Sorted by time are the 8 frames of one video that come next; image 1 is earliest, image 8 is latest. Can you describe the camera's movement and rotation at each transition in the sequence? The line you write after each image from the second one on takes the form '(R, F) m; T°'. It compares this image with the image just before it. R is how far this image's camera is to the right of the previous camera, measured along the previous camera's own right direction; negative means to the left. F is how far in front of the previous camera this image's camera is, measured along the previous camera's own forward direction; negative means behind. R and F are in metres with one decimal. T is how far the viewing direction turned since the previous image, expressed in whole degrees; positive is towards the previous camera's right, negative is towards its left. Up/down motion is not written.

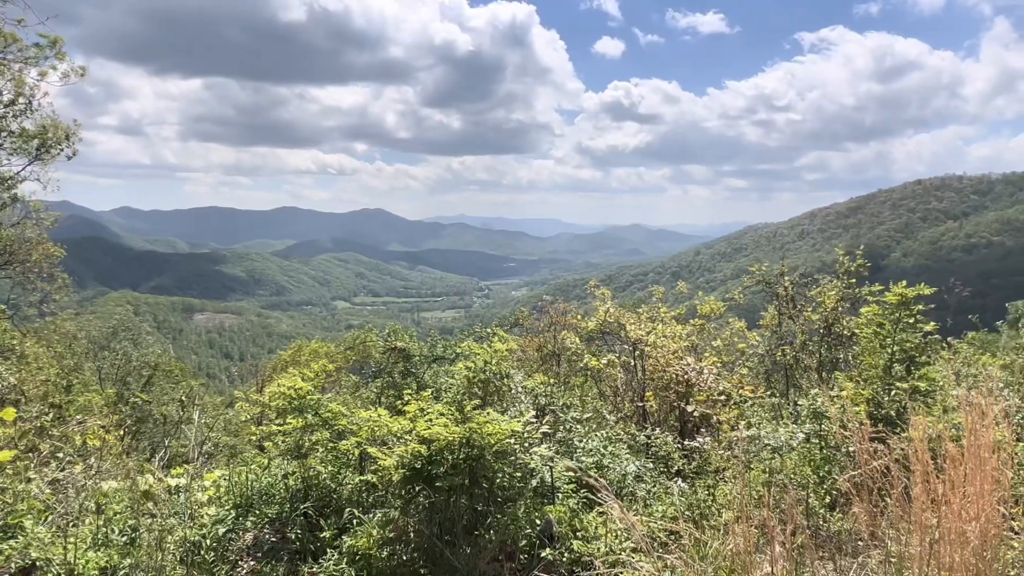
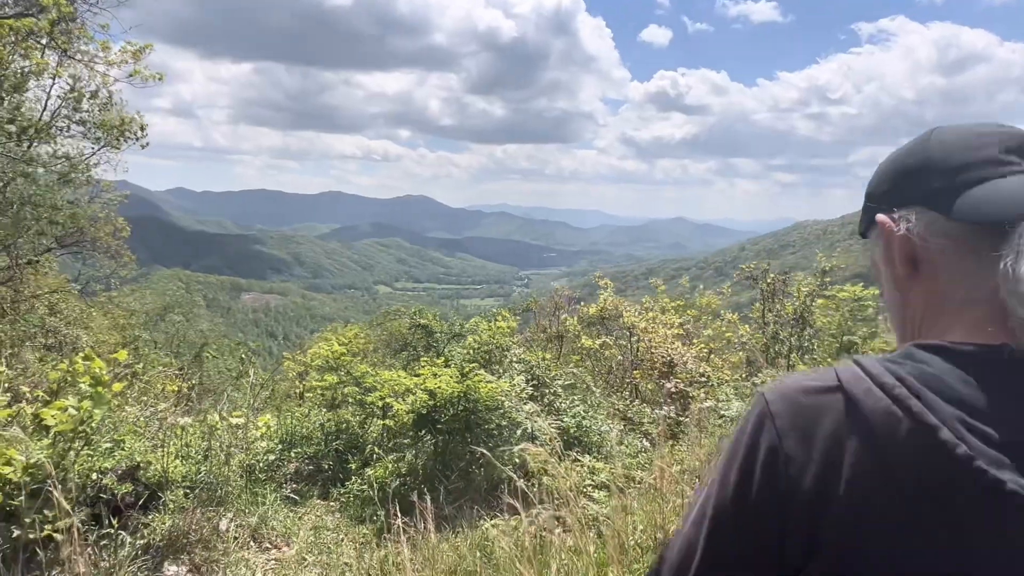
(+0.4, -1.0) m; -3°
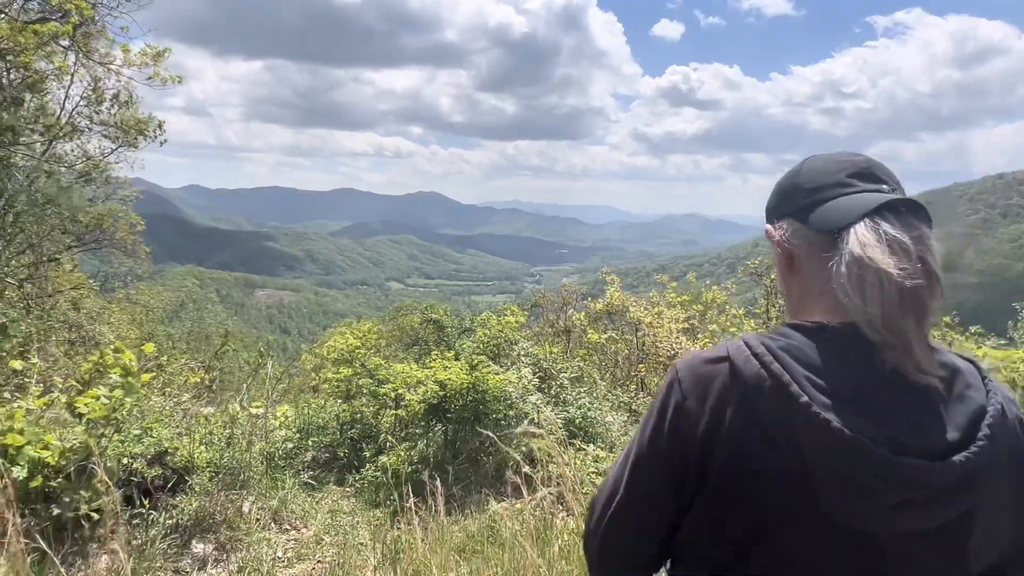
(0.0, -0.2) m; -1°
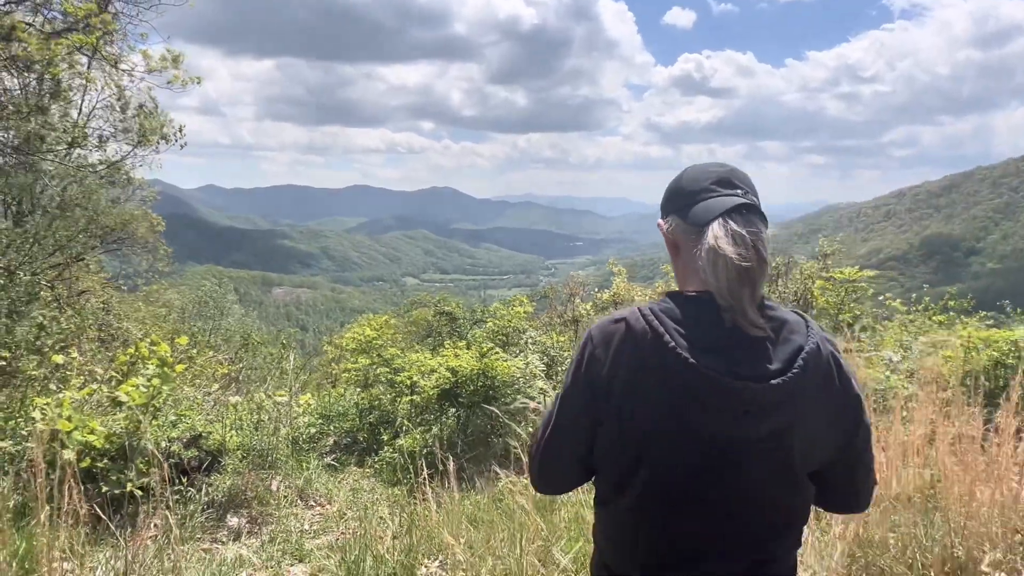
(+0.1, -0.3) m; -1°
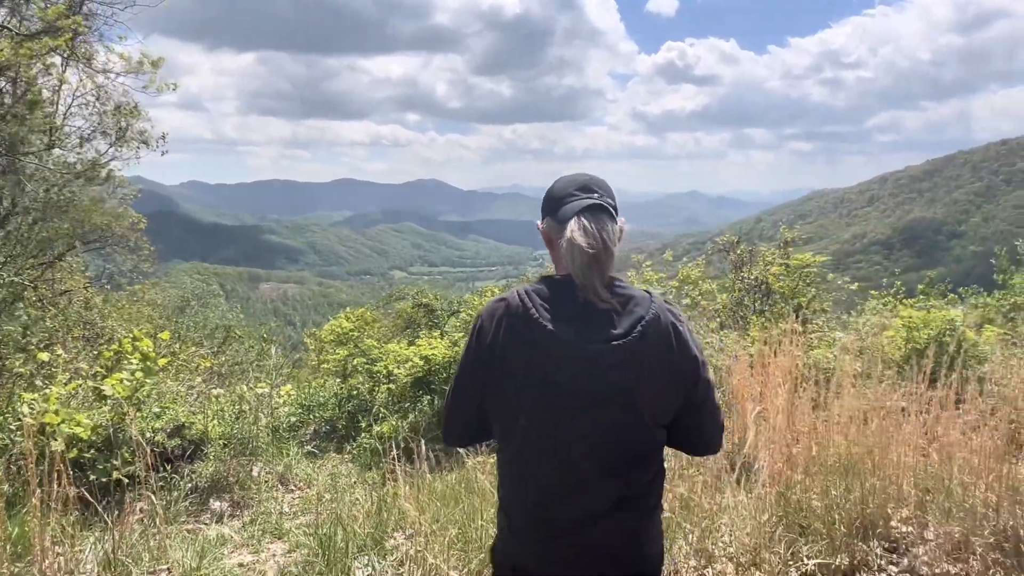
(+0.2, -0.3) m; +1°
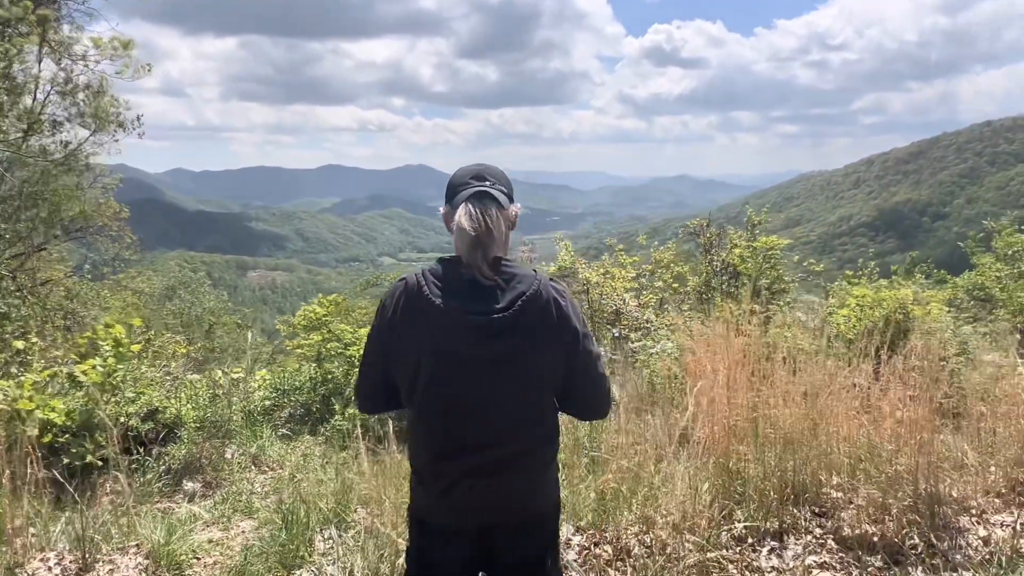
(+0.2, -0.1) m; +1°
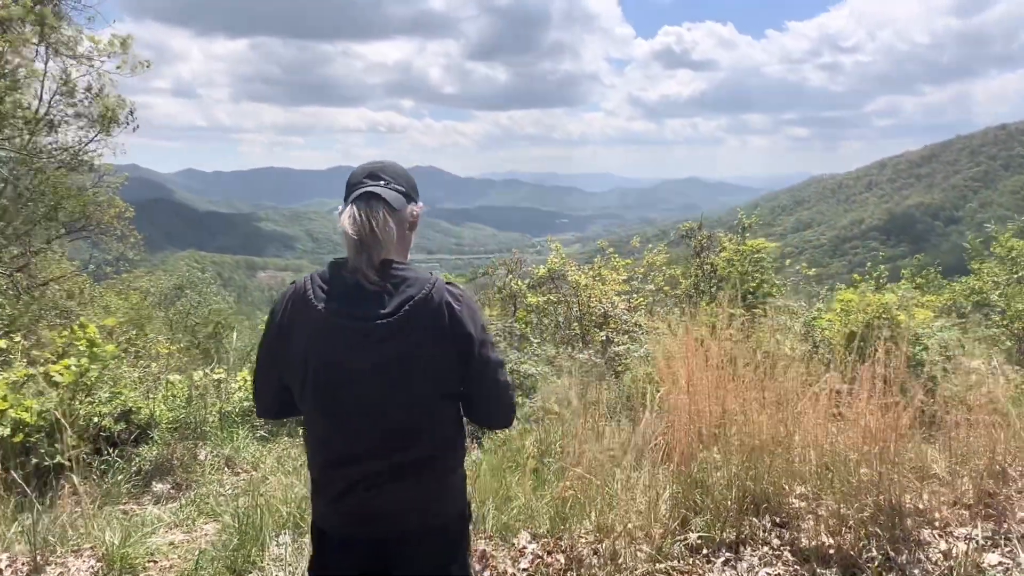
(+0.3, +0.1) m; -1°
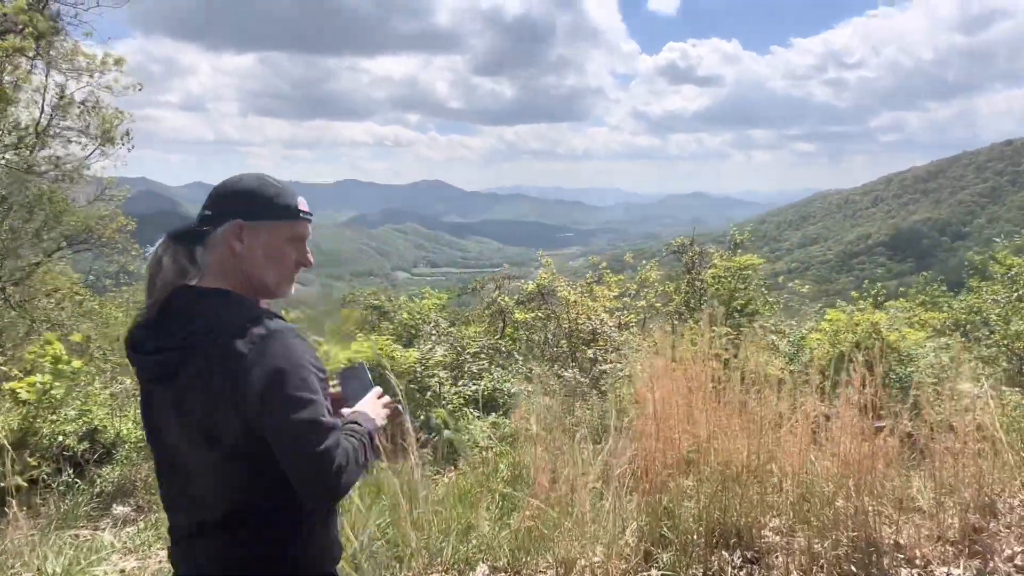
(+0.2, +0.1) m; 0°
